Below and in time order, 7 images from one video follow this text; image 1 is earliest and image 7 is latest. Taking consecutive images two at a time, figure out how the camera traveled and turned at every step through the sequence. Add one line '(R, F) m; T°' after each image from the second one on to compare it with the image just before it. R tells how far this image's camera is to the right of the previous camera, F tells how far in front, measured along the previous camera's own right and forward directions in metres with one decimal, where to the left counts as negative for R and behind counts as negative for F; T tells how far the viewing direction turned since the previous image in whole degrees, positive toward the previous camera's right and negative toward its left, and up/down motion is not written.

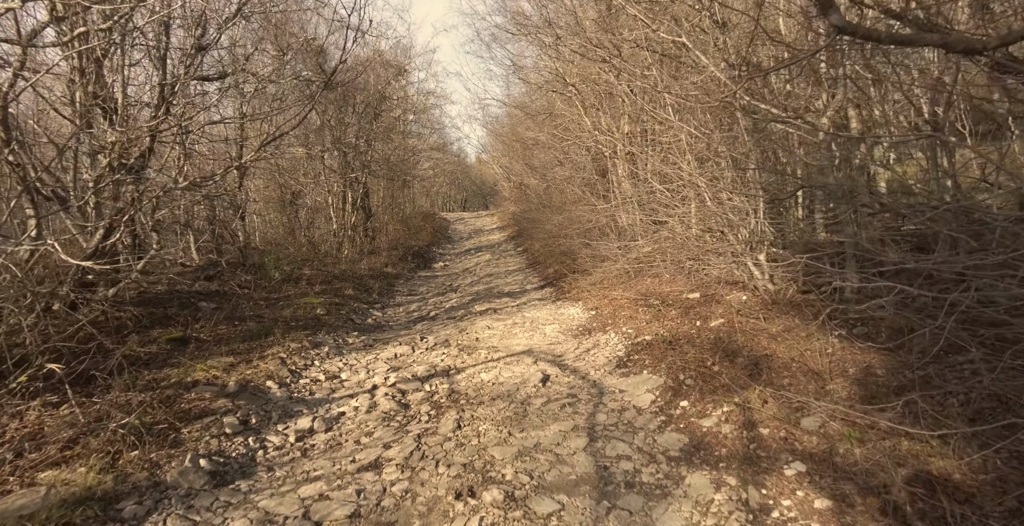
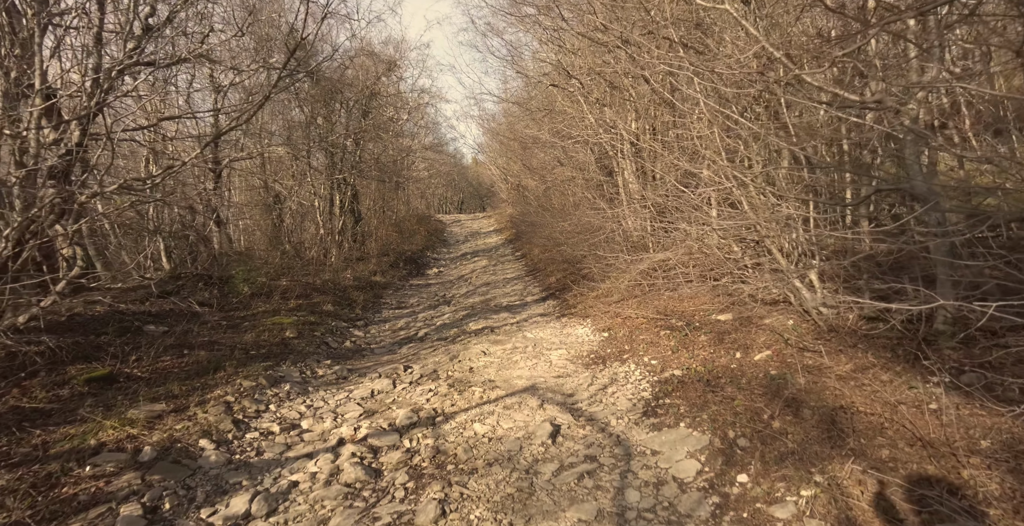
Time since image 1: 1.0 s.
(0.0, +1.2) m; 0°
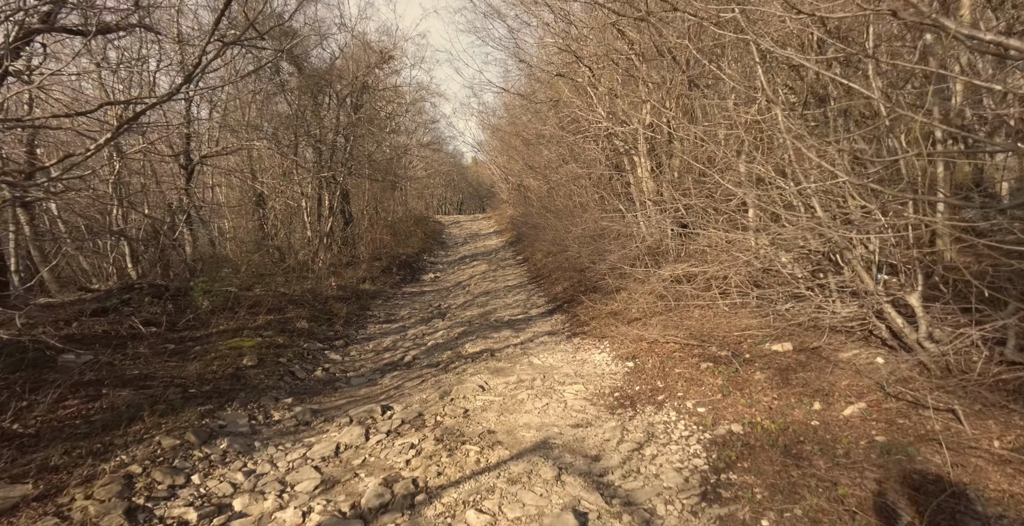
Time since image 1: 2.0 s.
(0.0, +1.4) m; 0°
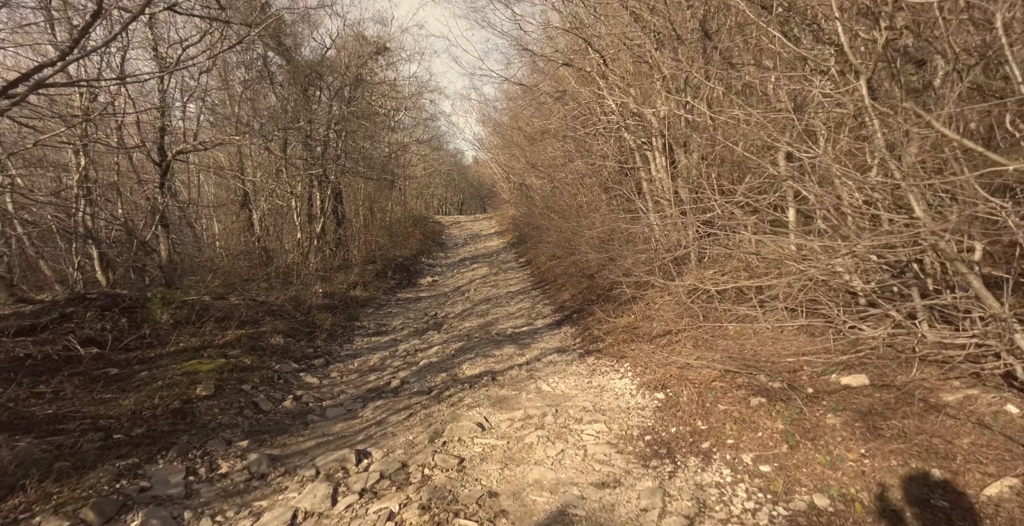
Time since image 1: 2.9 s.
(0.0, +1.1) m; 0°
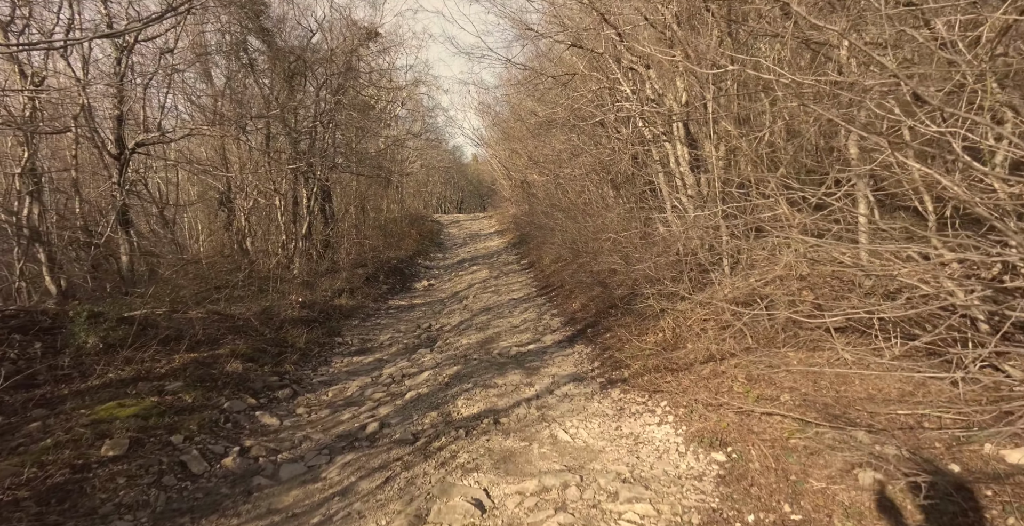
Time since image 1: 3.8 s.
(-0.1, +1.4) m; 0°
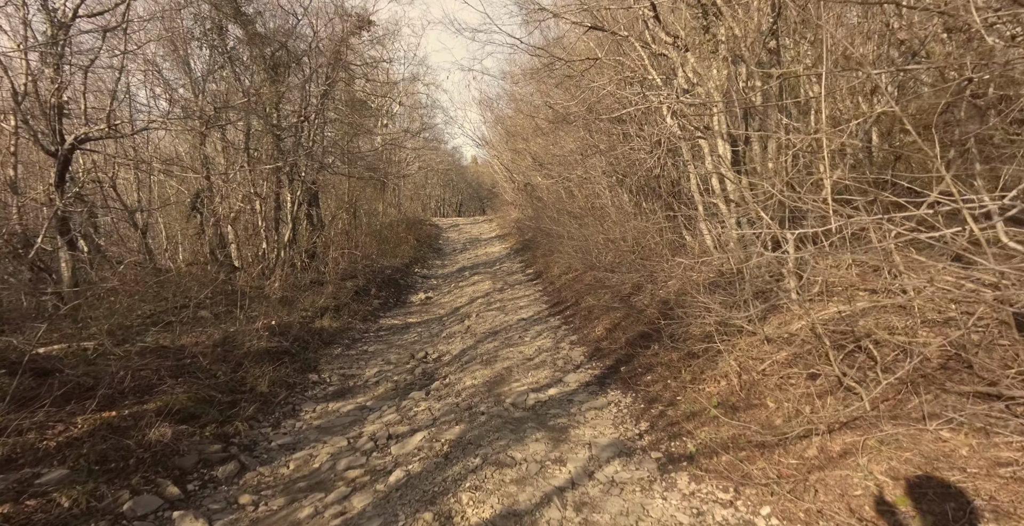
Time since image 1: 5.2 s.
(-0.2, +1.7) m; 0°
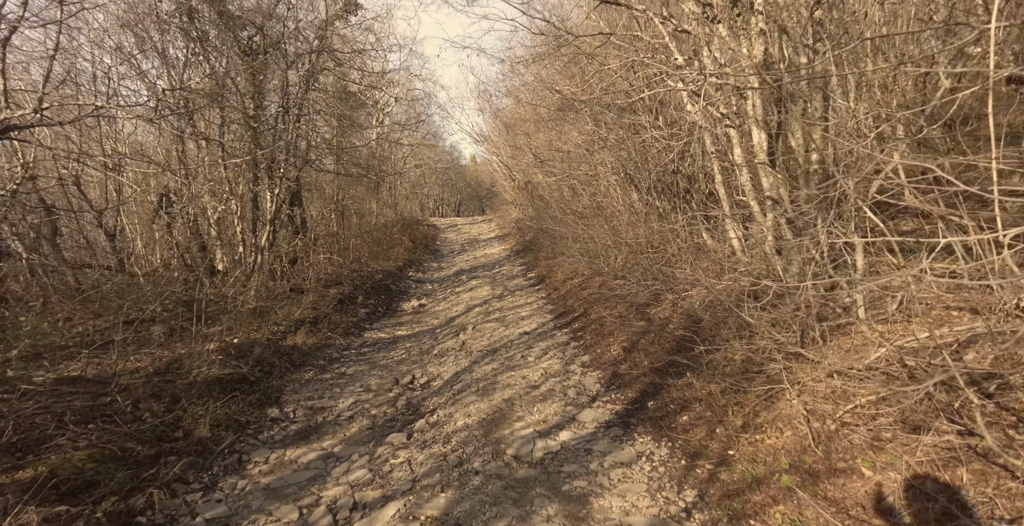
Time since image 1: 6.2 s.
(0.0, +1.3) m; 0°
